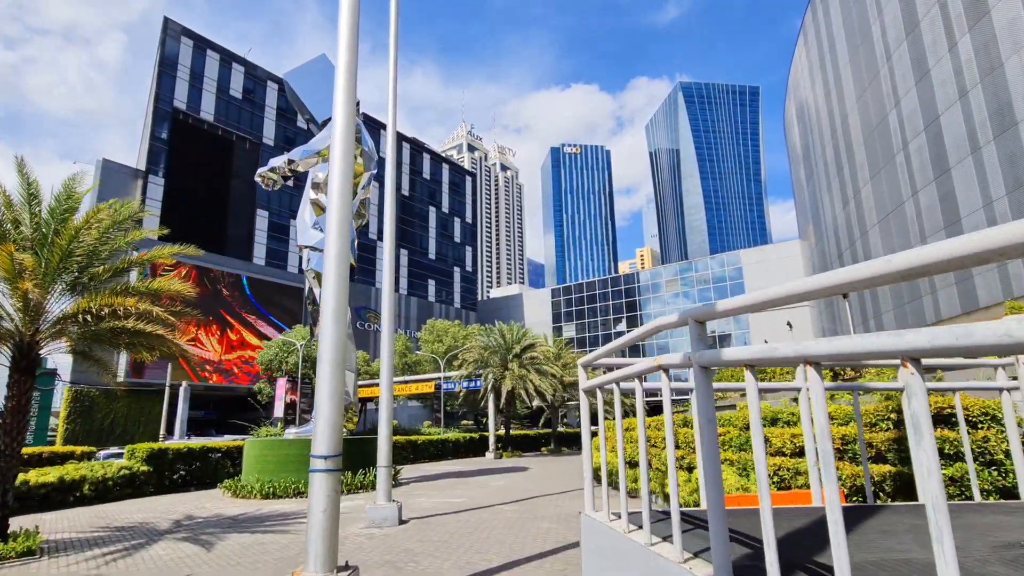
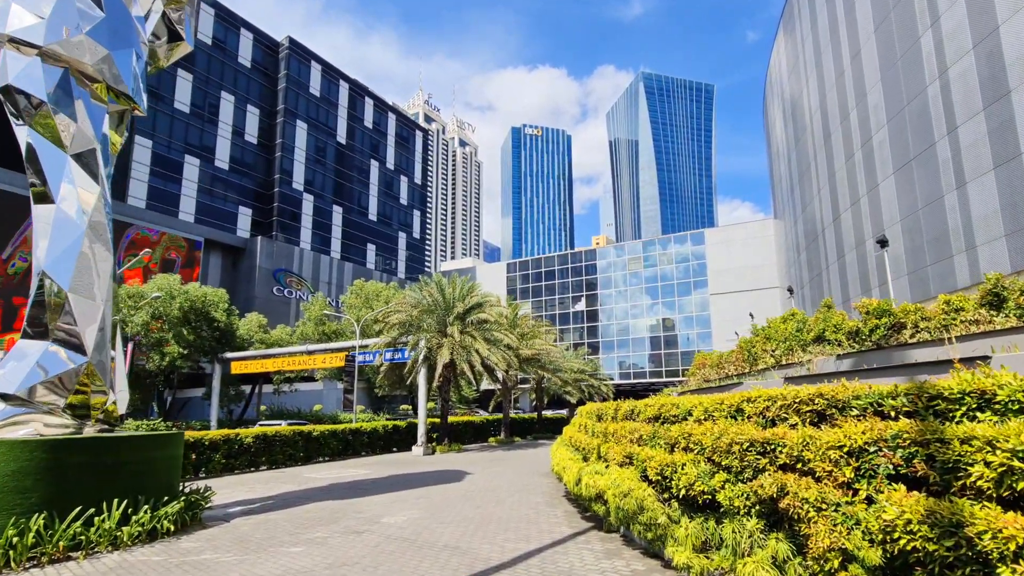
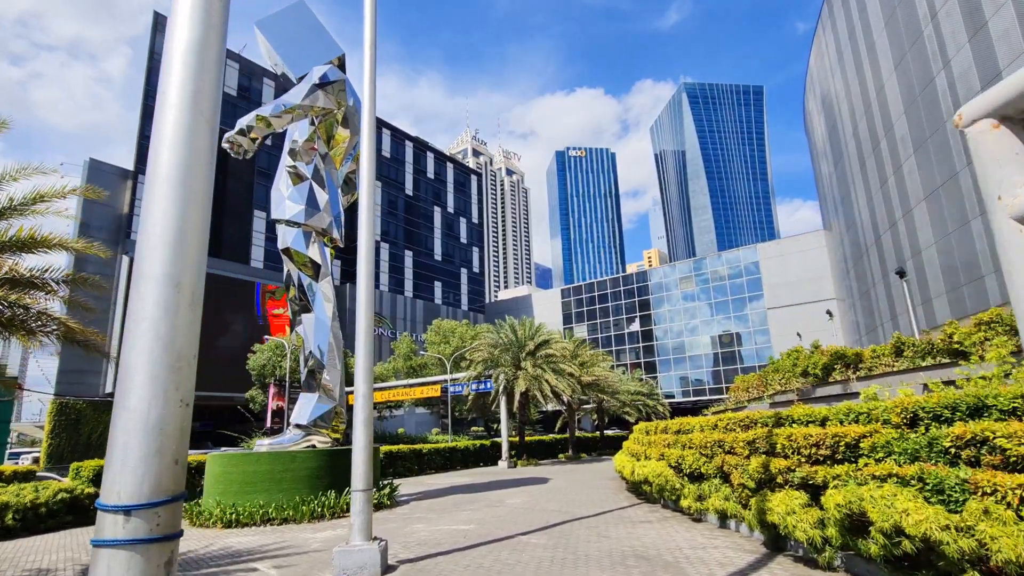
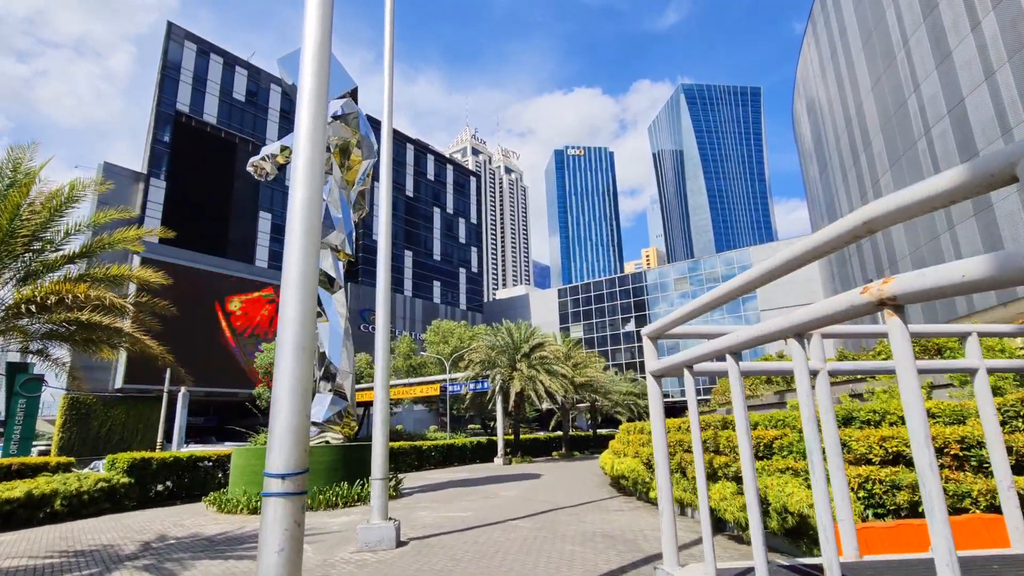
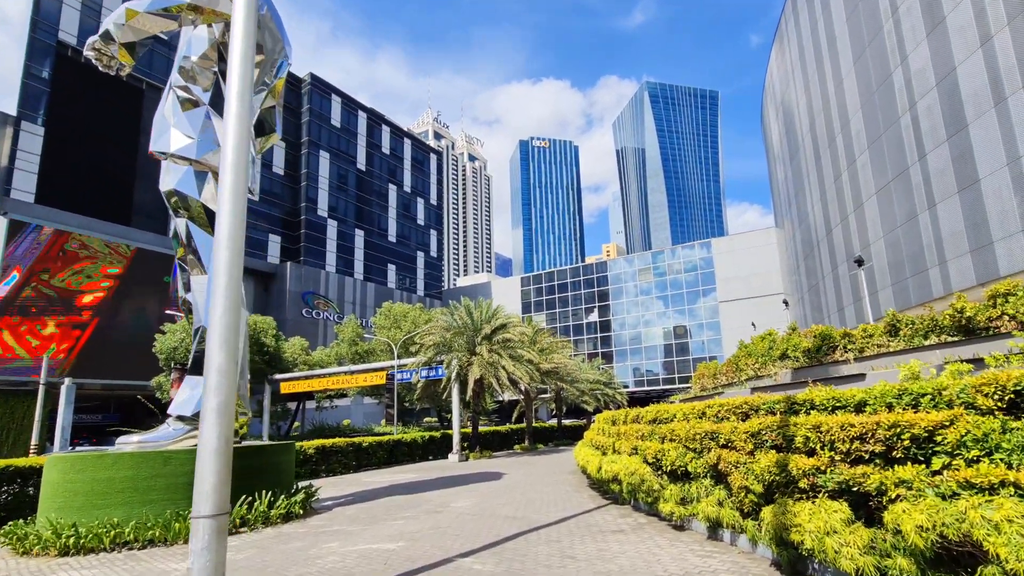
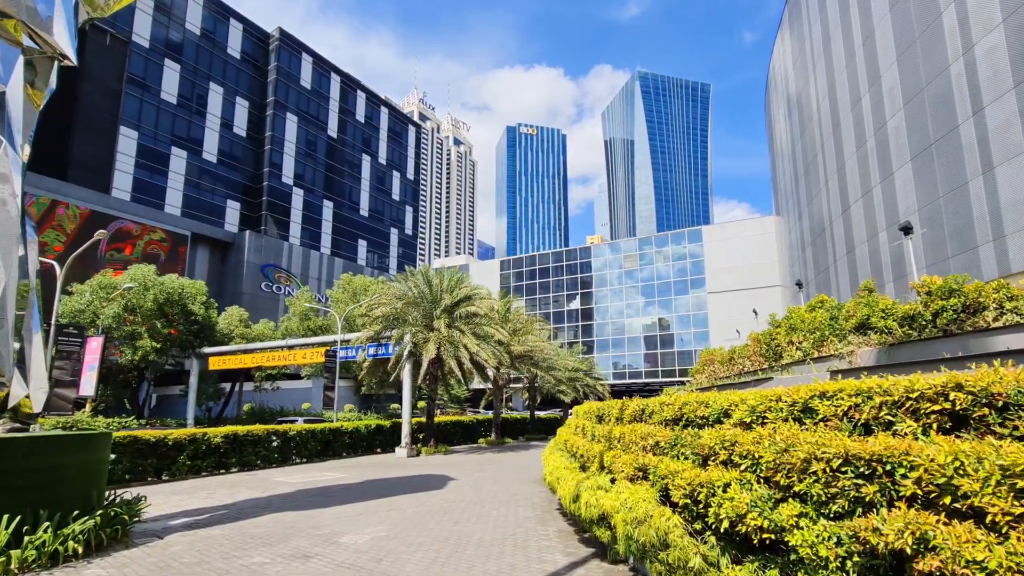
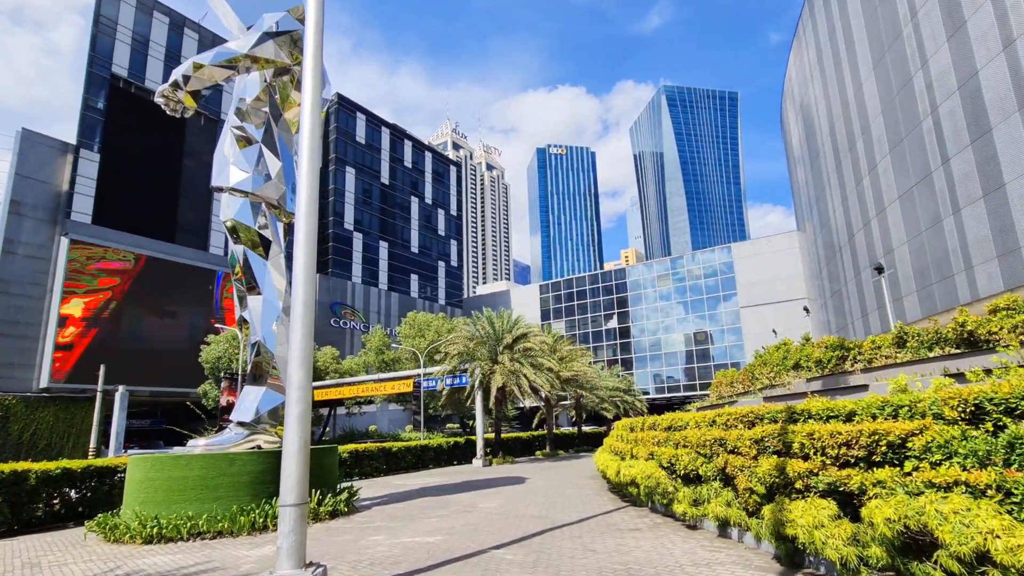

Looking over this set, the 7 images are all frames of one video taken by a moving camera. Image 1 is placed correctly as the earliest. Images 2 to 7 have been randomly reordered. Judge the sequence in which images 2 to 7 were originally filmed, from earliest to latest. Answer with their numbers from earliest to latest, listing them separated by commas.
4, 3, 7, 5, 2, 6
